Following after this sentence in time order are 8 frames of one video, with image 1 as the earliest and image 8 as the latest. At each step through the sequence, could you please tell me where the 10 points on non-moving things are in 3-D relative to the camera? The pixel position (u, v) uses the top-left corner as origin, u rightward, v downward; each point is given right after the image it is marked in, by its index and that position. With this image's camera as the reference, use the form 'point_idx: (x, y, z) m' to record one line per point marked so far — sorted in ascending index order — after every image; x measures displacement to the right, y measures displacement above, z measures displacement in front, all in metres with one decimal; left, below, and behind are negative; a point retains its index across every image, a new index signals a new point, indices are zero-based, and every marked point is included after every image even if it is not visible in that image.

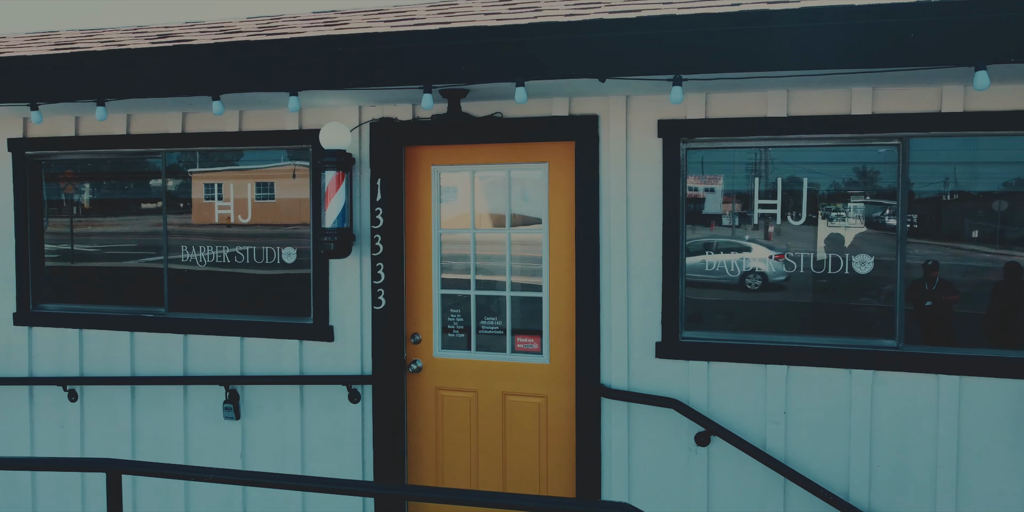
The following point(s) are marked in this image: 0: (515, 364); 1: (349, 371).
0: (0.0, -0.6, +3.6) m
1: (-0.9, -0.6, +3.7) m
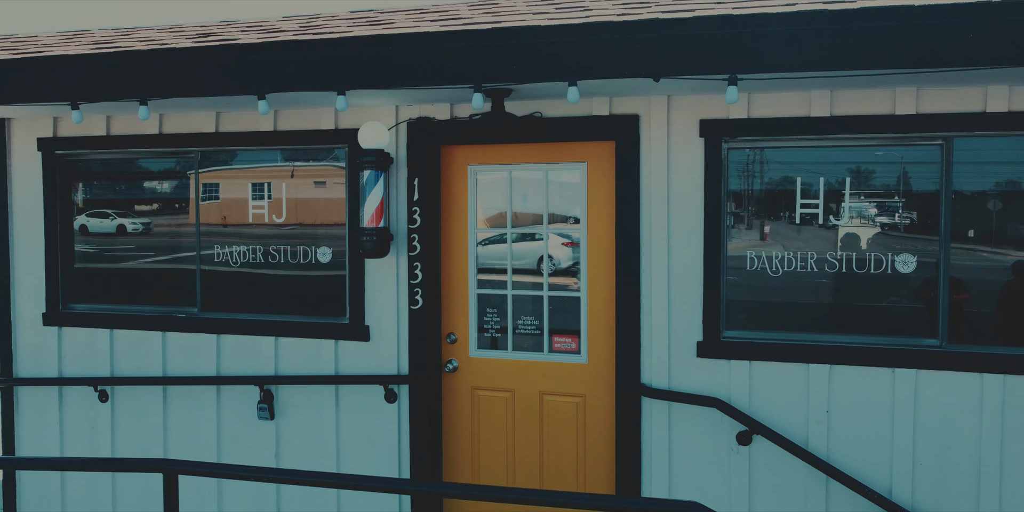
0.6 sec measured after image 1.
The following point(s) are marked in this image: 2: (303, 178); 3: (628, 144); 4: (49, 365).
0: (+0.2, -0.6, +3.6) m
1: (-0.7, -0.6, +3.7) m
2: (-1.4, +0.5, +3.9) m
3: (+0.6, +0.6, +3.3) m
4: (-2.9, -0.7, +4.3) m
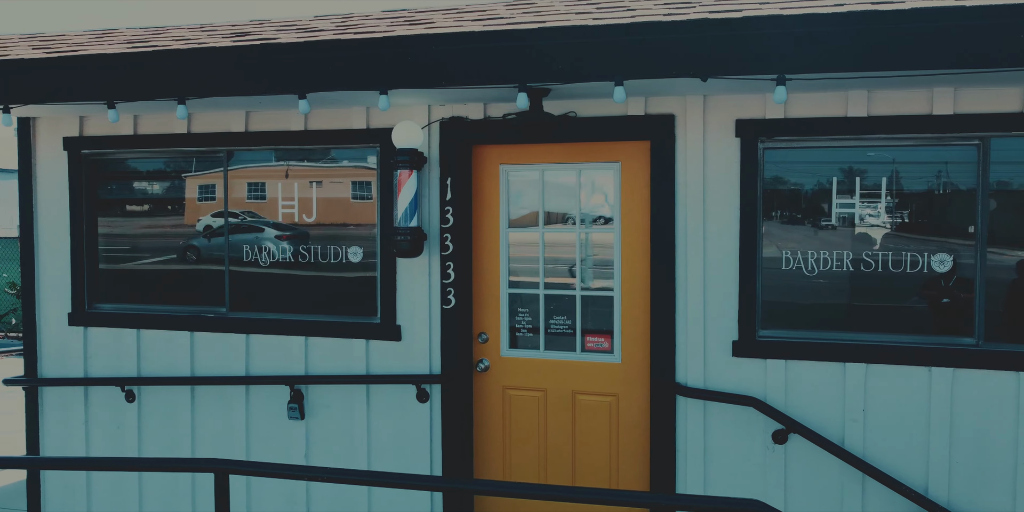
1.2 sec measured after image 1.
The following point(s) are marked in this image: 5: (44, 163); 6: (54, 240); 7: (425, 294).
0: (+0.4, -0.6, +3.6) m
1: (-0.5, -0.6, +3.7) m
2: (-1.3, +0.5, +3.9) m
3: (+0.7, +0.6, +3.3) m
4: (-2.7, -0.7, +4.3) m
5: (-2.9, +0.6, +4.2) m
6: (-2.9, +0.1, +4.2) m
7: (-0.5, -0.2, +3.7) m
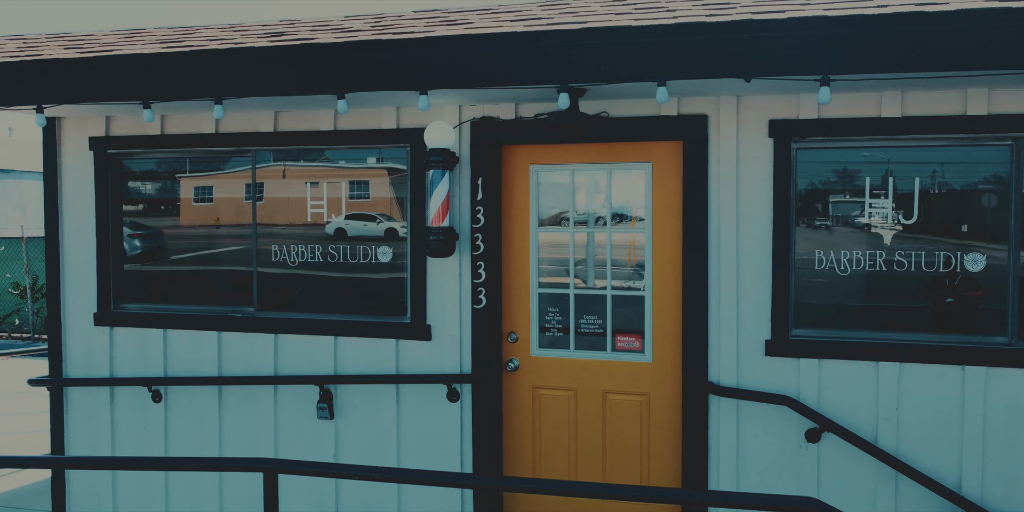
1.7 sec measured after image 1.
0: (+0.6, -0.6, +3.6) m
1: (-0.4, -0.6, +3.8) m
2: (-1.1, +0.5, +3.9) m
3: (+0.9, +0.6, +3.4) m
4: (-2.6, -0.7, +4.3) m
5: (-2.8, +0.6, +4.2) m
6: (-2.7, +0.1, +4.2) m
7: (-0.3, -0.2, +3.7) m
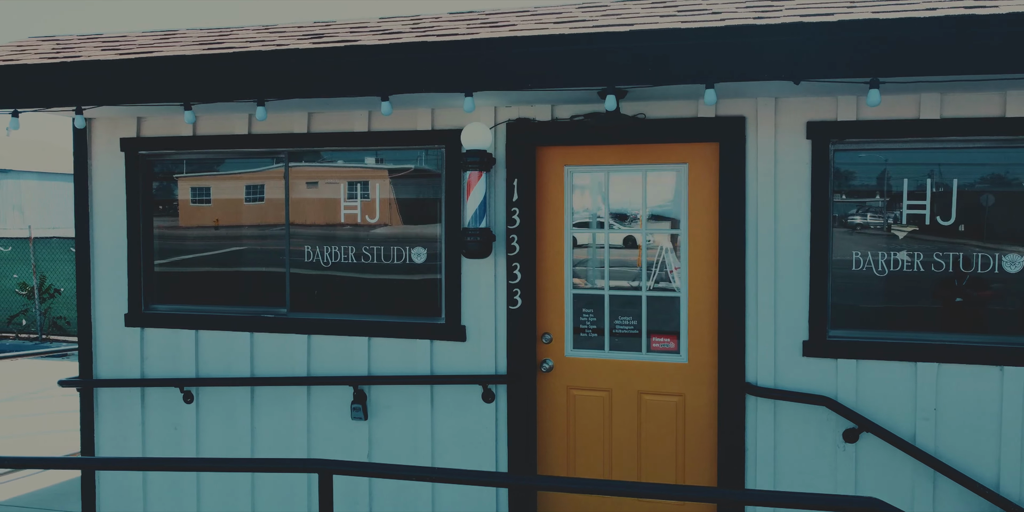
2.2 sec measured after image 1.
0: (+0.8, -0.6, +3.6) m
1: (-0.2, -0.6, +3.8) m
2: (-0.9, +0.5, +3.9) m
3: (+1.1, +0.6, +3.4) m
4: (-2.4, -0.7, +4.3) m
5: (-2.6, +0.6, +4.2) m
6: (-2.5, +0.1, +4.2) m
7: (-0.1, -0.2, +3.7) m
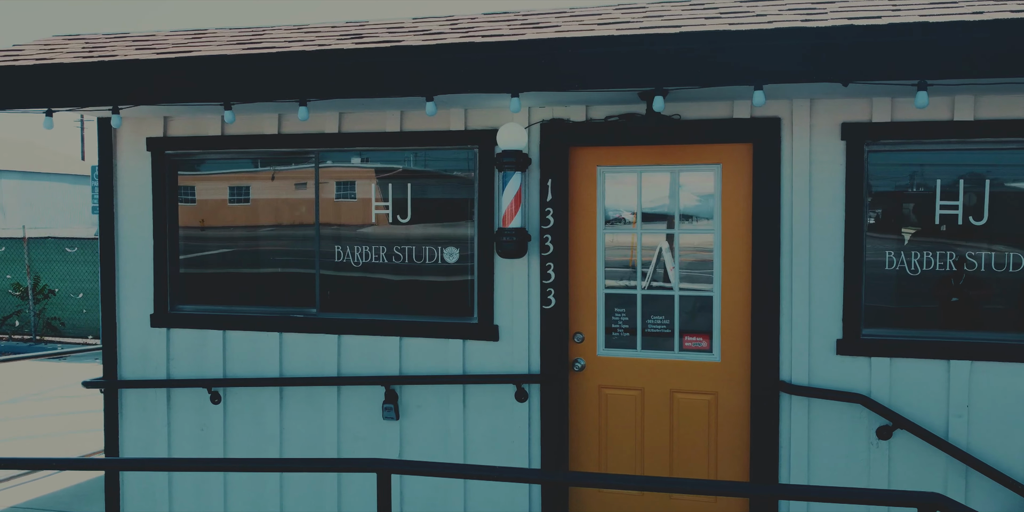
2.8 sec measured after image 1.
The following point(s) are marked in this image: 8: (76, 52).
0: (+0.9, -0.6, +3.7) m
1: (0.0, -0.6, +3.8) m
2: (-0.7, +0.5, +3.9) m
3: (+1.3, +0.6, +3.4) m
4: (-2.2, -0.7, +4.2) m
5: (-2.4, +0.6, +4.2) m
6: (-2.3, +0.1, +4.2) m
7: (+0.1, -0.2, +3.7) m
8: (-2.3, +1.1, +3.6) m
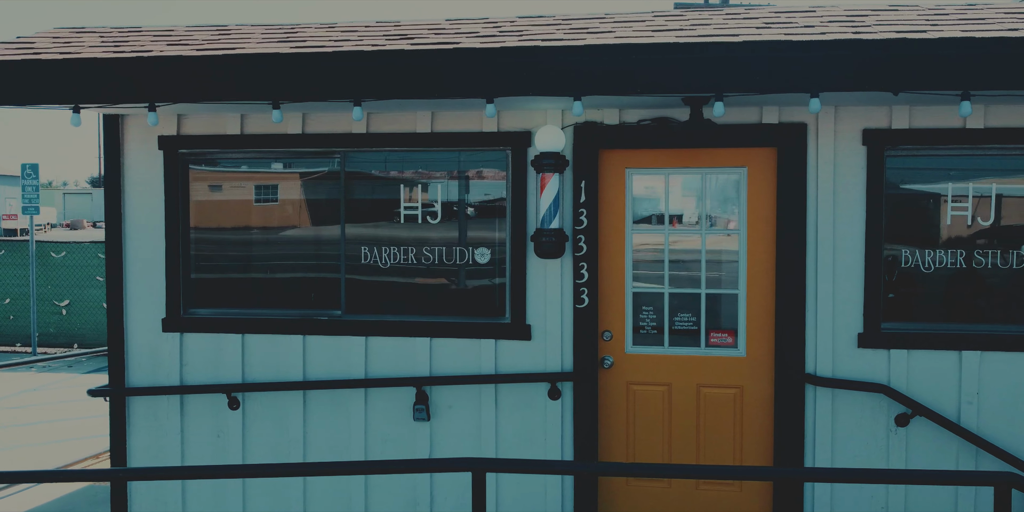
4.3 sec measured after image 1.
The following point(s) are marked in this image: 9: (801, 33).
0: (+1.1, -0.6, +3.8) m
1: (+0.2, -0.6, +3.8) m
2: (-0.6, +0.4, +3.9) m
3: (+1.5, +0.6, +3.6) m
4: (-2.1, -0.7, +4.1) m
5: (-2.3, +0.6, +4.0) m
6: (-2.2, +0.1, +4.1) m
7: (+0.3, -0.2, +3.8) m
8: (-2.1, +1.1, +3.4) m
9: (+1.2, +1.0, +2.9) m
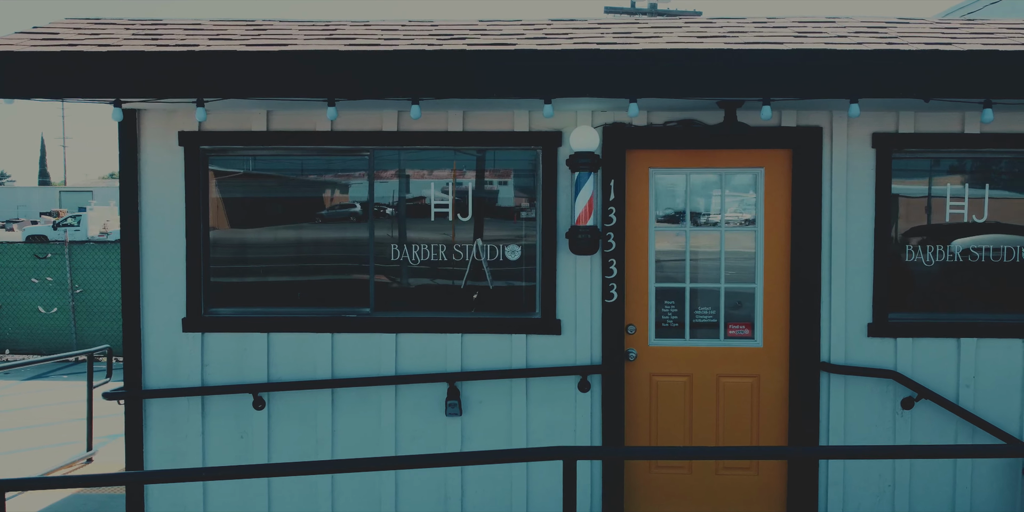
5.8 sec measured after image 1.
0: (+1.3, -0.5, +4.0) m
1: (+0.4, -0.6, +4.0) m
2: (-0.4, +0.5, +4.0) m
3: (+1.7, +0.6, +3.8) m
4: (-1.9, -0.7, +4.0) m
5: (-2.1, +0.6, +3.9) m
6: (-2.0, +0.1, +4.0) m
7: (+0.4, -0.2, +3.9) m
8: (-1.9, +1.1, +3.4) m
9: (+1.5, +1.0, +3.2) m
